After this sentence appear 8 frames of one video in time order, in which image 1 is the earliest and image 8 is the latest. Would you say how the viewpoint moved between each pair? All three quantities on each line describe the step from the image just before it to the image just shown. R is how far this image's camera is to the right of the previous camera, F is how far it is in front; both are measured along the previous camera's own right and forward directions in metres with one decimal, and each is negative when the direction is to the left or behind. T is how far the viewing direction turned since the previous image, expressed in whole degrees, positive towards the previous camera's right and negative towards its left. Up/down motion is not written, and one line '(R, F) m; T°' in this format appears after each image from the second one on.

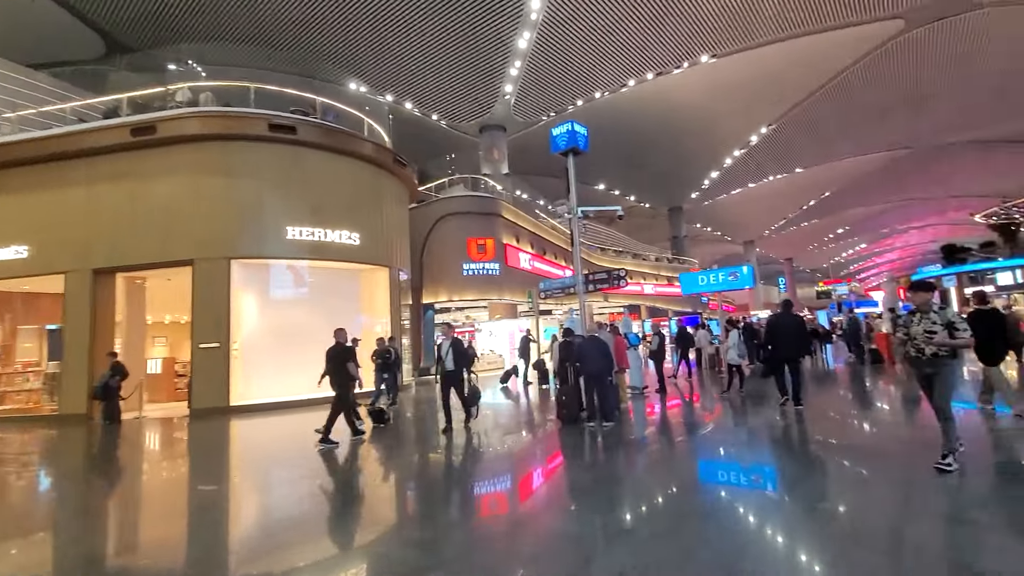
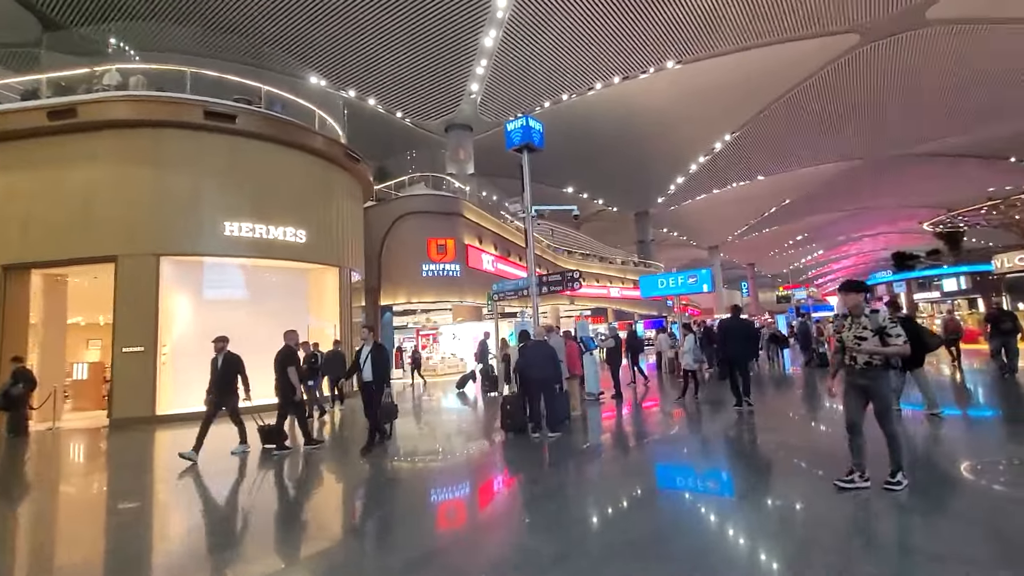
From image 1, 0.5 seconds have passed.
(+0.3, +0.3) m; +3°
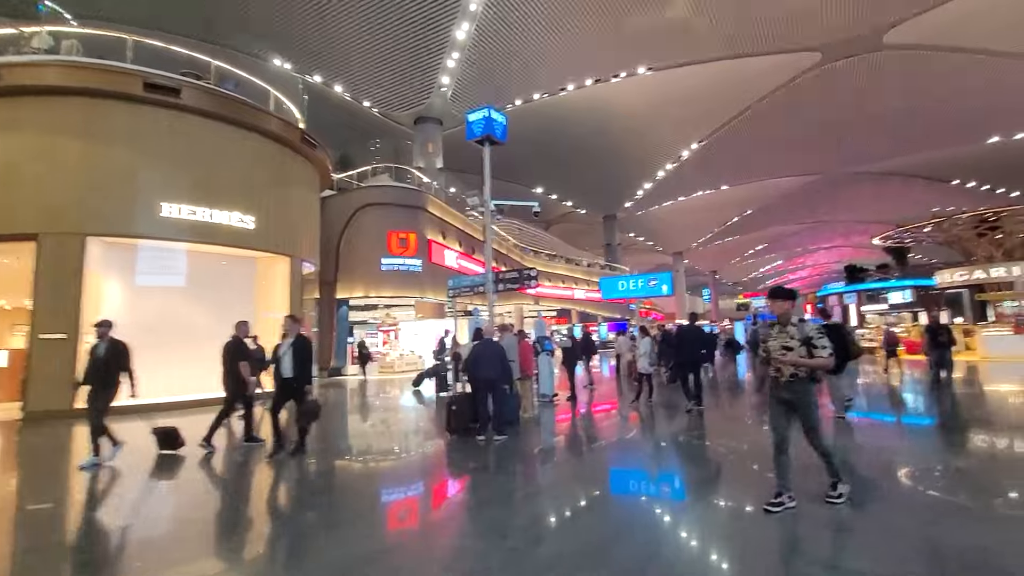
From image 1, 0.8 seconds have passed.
(+0.2, +0.2) m; +4°
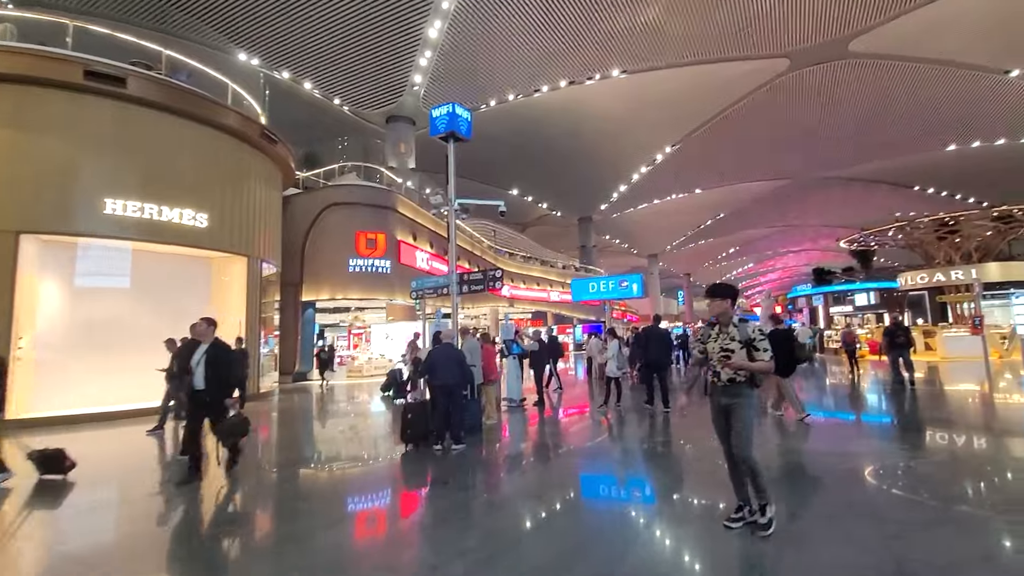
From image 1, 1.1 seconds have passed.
(+0.2, +0.2) m; +3°
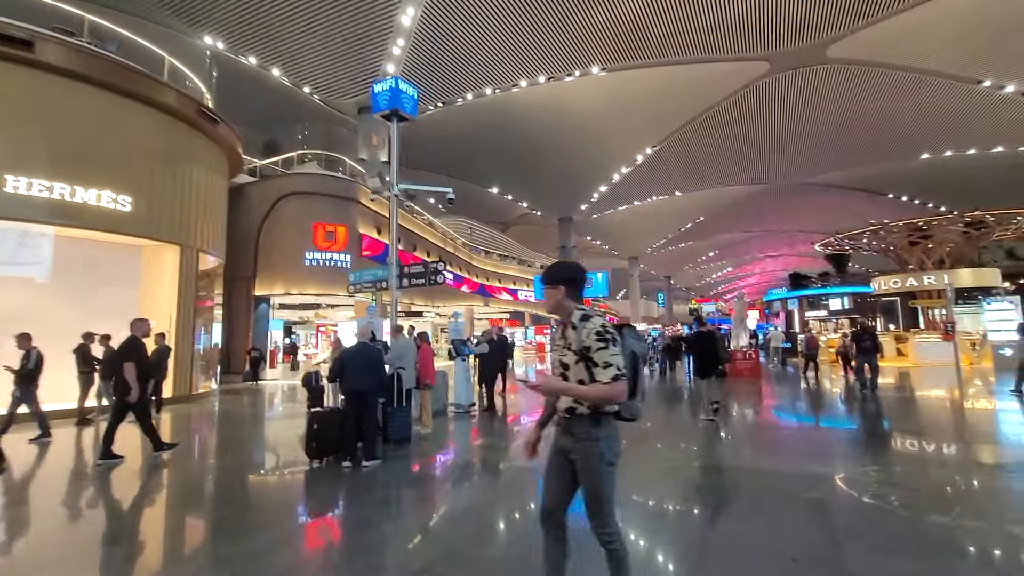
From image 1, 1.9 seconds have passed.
(+0.4, +0.6) m; +2°
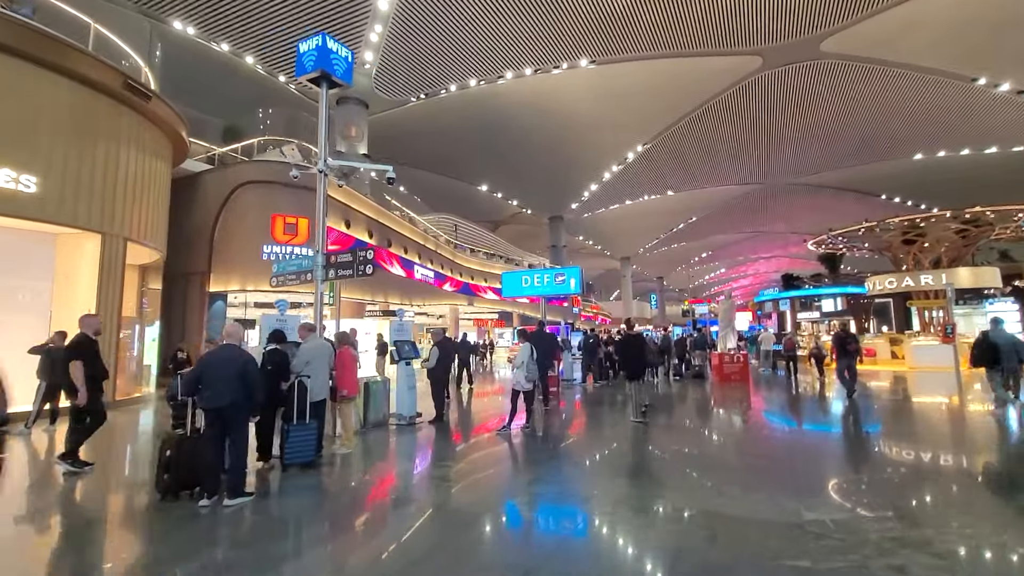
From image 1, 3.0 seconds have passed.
(+0.5, +0.8) m; +1°
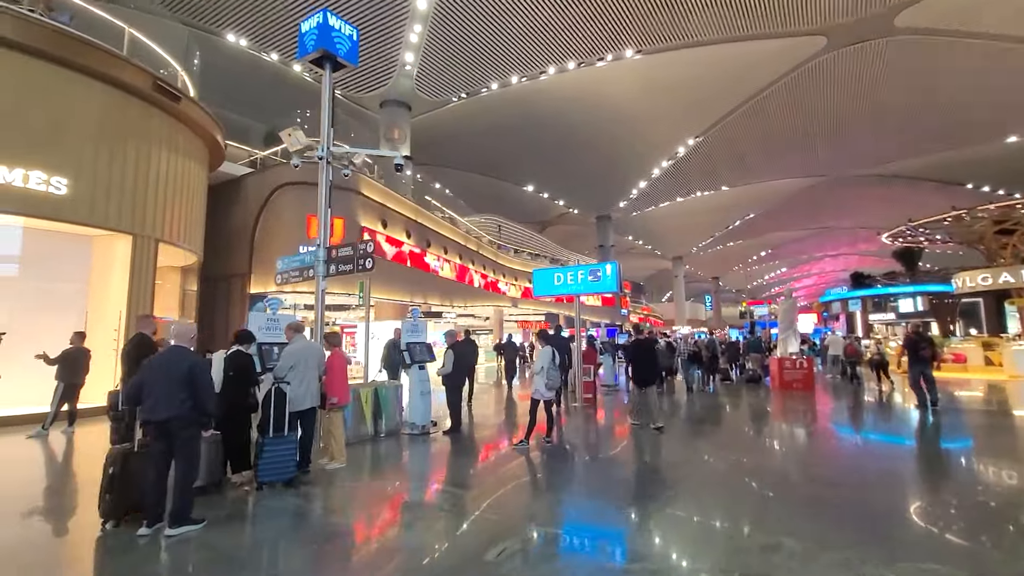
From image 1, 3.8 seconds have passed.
(+0.3, +0.6) m; -6°
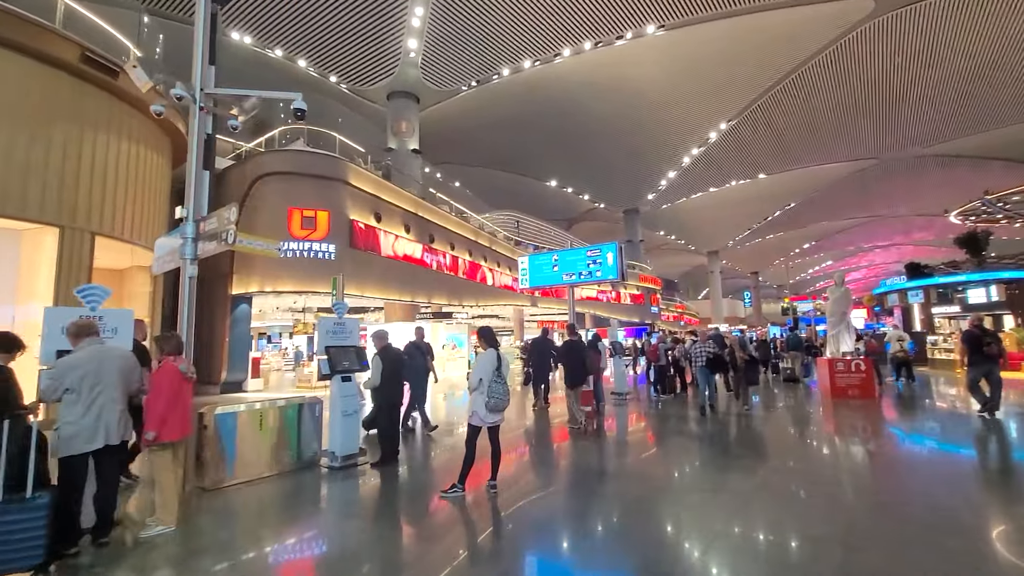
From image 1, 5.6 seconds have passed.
(+0.7, +1.3) m; -4°
